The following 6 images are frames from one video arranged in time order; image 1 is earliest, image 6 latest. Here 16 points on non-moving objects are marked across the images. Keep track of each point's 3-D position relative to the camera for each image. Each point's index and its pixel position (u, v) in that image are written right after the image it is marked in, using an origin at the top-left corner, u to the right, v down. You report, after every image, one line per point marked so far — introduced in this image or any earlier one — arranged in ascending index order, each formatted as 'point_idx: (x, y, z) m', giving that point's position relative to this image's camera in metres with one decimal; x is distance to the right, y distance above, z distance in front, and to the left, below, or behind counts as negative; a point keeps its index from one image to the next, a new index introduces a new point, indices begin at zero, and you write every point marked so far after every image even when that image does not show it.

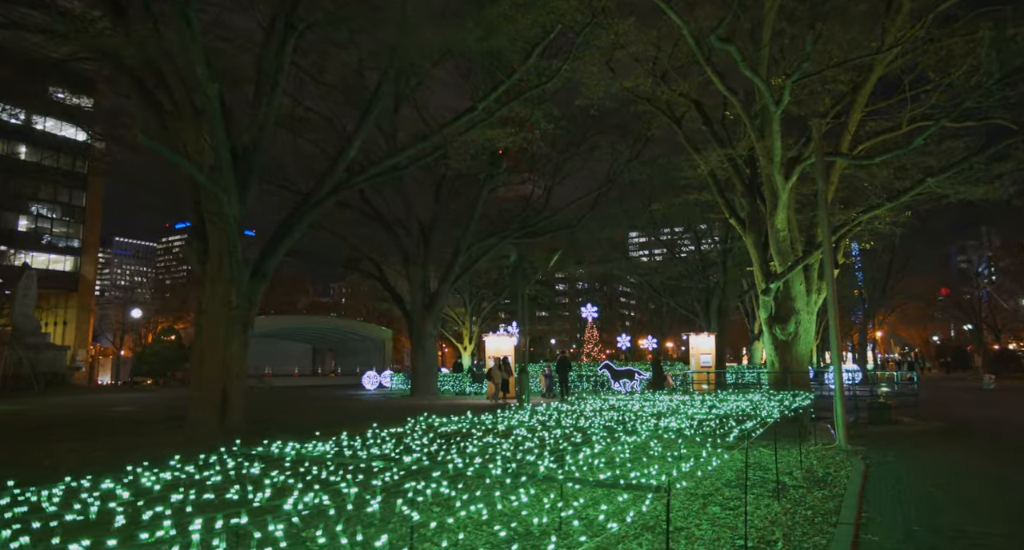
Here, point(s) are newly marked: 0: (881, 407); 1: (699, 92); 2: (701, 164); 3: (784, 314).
0: (+7.7, -2.8, +14.1) m
1: (+5.0, +4.8, +17.8) m
2: (+4.8, +2.9, +17.2) m
3: (+6.1, -0.9, +15.1) m
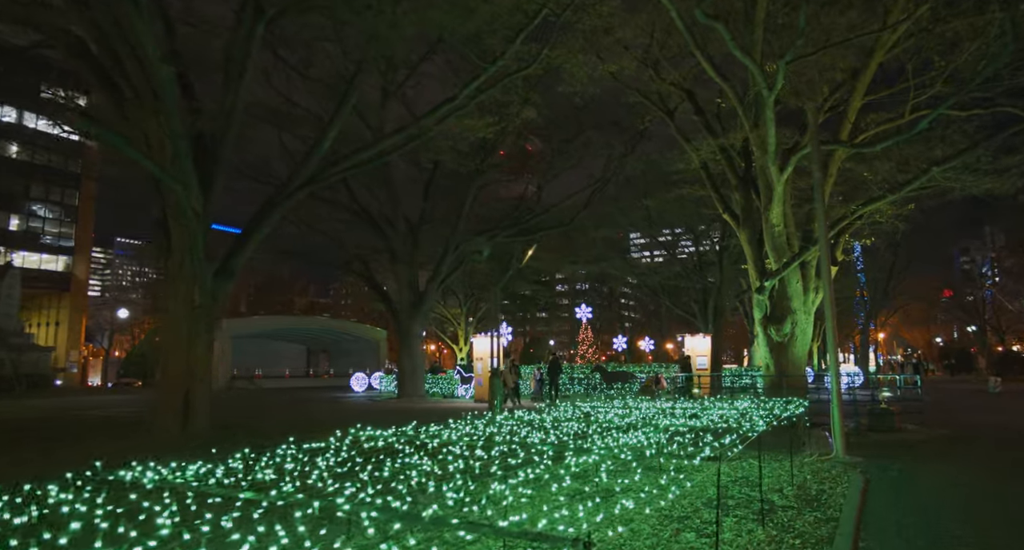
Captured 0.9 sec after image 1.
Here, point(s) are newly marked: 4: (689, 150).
0: (+7.3, -2.7, +13.2) m
1: (+4.6, +4.9, +17.0) m
2: (+4.4, +2.9, +16.3) m
3: (+5.7, -0.8, +14.2) m
4: (+4.4, +3.1, +16.6) m
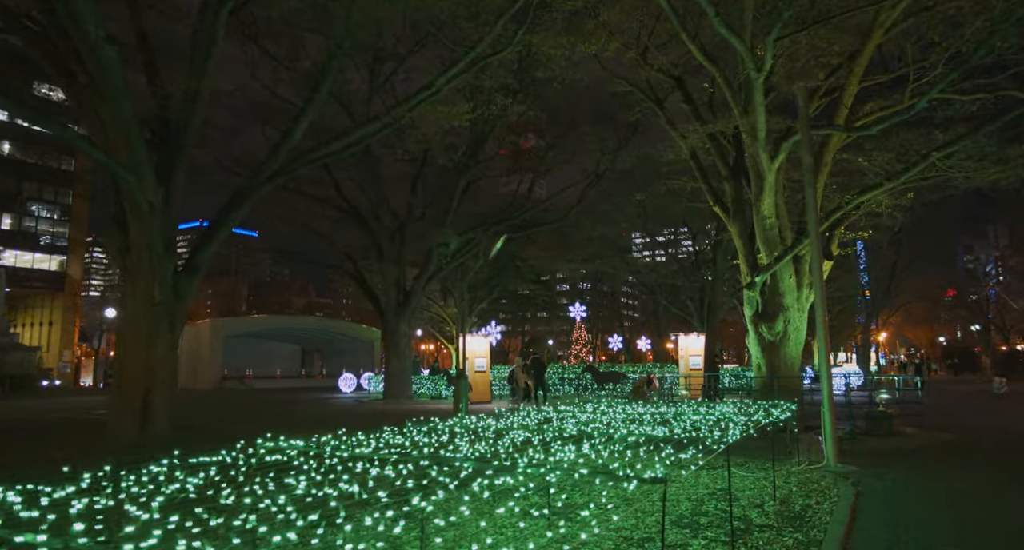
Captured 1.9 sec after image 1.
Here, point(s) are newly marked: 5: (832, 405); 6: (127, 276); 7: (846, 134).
0: (+6.8, -2.6, +12.4) m
1: (+4.1, +5.0, +16.2) m
2: (+3.9, +3.0, +15.6) m
3: (+5.2, -0.7, +13.4) m
4: (+3.9, +3.2, +15.8) m
5: (+4.1, -1.6, +8.7) m
6: (-7.8, 0.0, +13.6) m
7: (+6.7, +2.8, +13.4) m
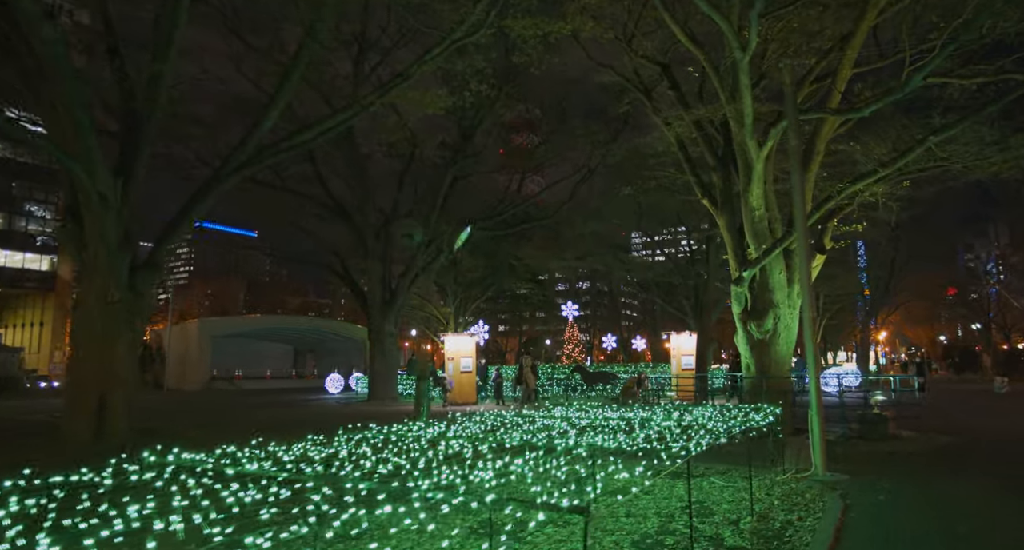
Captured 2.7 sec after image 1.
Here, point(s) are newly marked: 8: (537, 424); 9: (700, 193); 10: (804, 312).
0: (+6.3, -2.5, +11.8) m
1: (+3.7, +5.1, +15.5) m
2: (+3.5, +3.1, +14.9) m
3: (+4.7, -0.6, +12.7) m
4: (+3.4, +3.3, +15.1) m
5: (+3.7, -1.6, +8.1) m
6: (-8.2, 0.0, +12.9) m
7: (+6.2, +2.9, +12.7) m
8: (+0.4, -2.5, +11.2) m
9: (+4.2, +1.8, +15.2) m
10: (+4.5, -0.6, +10.3) m
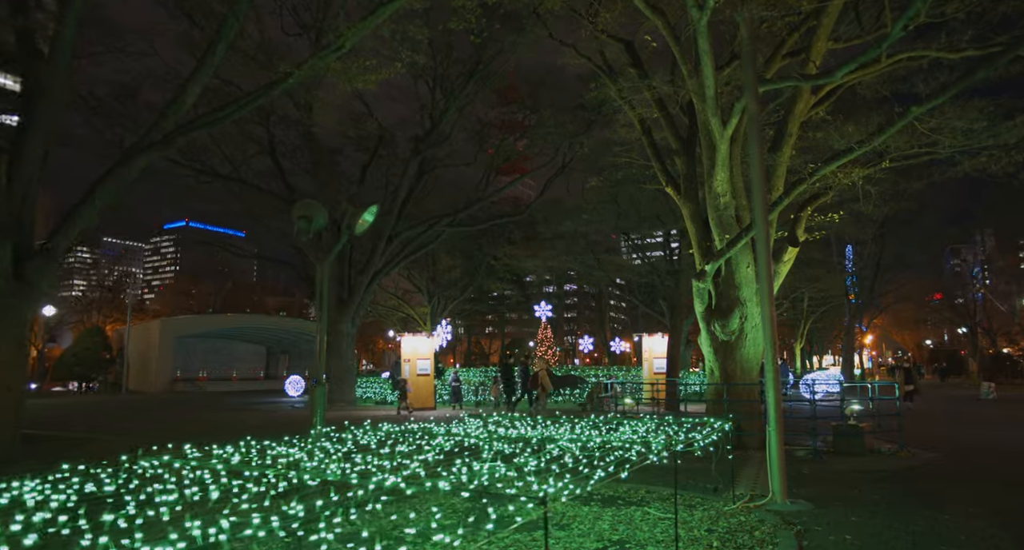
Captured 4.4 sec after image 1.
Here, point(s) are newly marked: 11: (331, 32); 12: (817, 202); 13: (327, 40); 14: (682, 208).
0: (+5.2, -2.4, +10.4) m
1: (+2.6, +5.2, +14.2) m
2: (+2.4, +3.2, +13.5) m
3: (+3.7, -0.5, +11.4) m
4: (+2.3, +3.4, +13.8) m
5: (+2.6, -1.4, +6.7) m
6: (-9.3, +0.2, +11.4) m
7: (+5.2, +3.0, +11.5) m
8: (-0.7, -2.4, +9.8) m
9: (+3.1, +1.9, +13.8) m
10: (+3.5, -0.4, +9.0) m
11: (-3.3, +4.4, +12.4) m
12: (+5.6, +1.3, +12.3) m
13: (-3.5, +4.4, +12.7) m
14: (+3.2, +1.3, +12.8) m
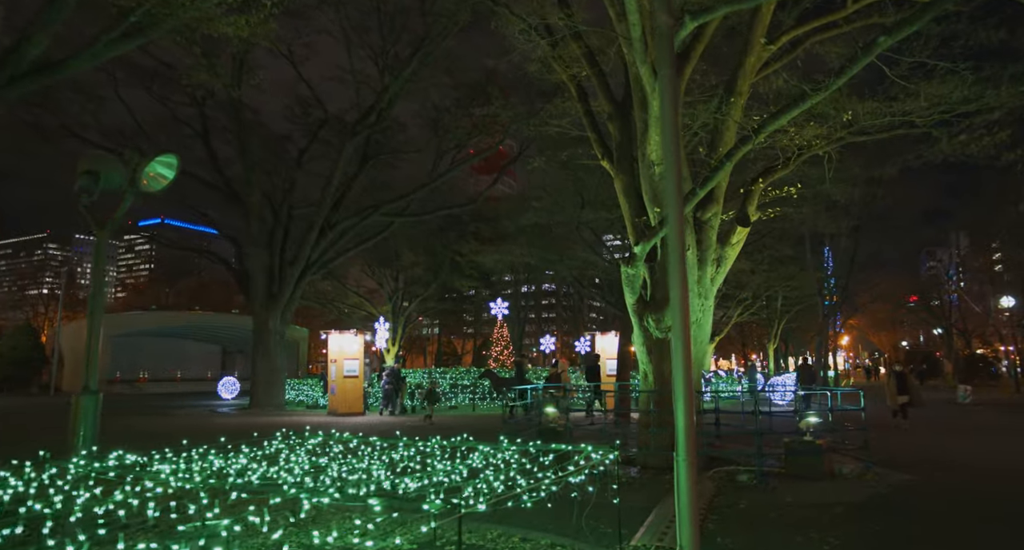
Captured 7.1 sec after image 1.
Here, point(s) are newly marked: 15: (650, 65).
0: (+3.7, -2.2, +8.6) m
1: (+1.0, +5.4, +12.3) m
2: (+0.8, +3.5, +11.6) m
3: (+2.1, -0.3, +9.5) m
4: (+0.8, +3.6, +11.9) m
5: (+1.2, -1.2, +4.8) m
6: (-10.8, +0.5, +9.1) m
7: (+3.7, +3.2, +9.6) m
8: (-2.2, -2.1, +7.8) m
9: (+1.6, +2.2, +11.9) m
10: (+2.0, -0.2, +7.1) m
11: (-4.8, +4.7, +10.3) m
12: (+4.0, +1.6, +10.5) m
13: (-5.0, +4.7, +10.7) m
14: (+1.7, +1.5, +10.9) m
15: (+1.9, +2.8, +9.0) m
